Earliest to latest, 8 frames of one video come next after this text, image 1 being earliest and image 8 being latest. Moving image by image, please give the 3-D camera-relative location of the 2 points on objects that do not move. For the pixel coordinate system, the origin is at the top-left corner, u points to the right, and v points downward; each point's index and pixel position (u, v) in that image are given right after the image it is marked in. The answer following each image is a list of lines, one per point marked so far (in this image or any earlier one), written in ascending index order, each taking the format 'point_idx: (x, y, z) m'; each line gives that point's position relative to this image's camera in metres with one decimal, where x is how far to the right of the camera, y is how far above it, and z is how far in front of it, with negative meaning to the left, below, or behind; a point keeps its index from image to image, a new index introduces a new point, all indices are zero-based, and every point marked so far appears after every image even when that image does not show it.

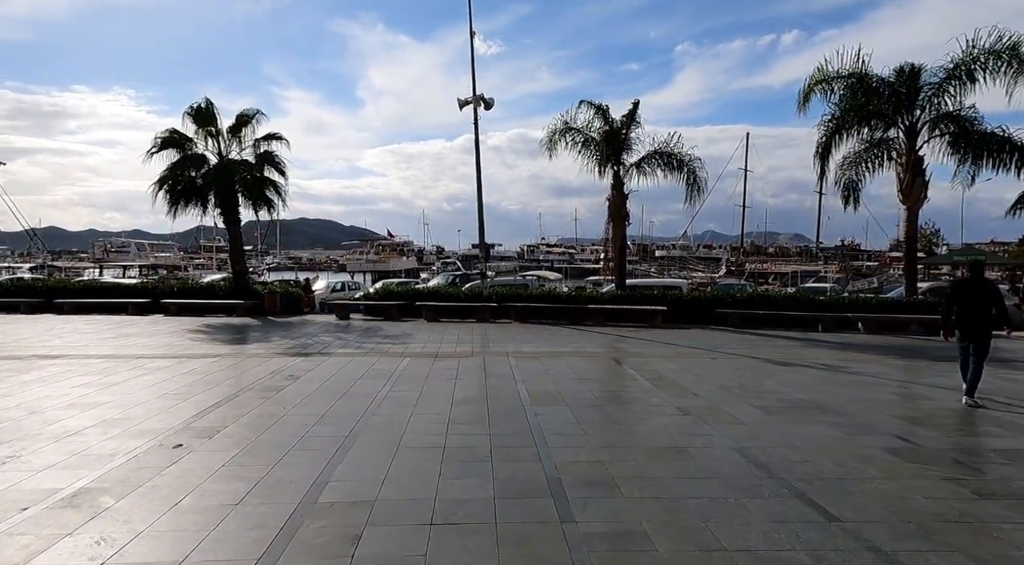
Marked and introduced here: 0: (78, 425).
0: (-4.5, -1.5, +6.7) m
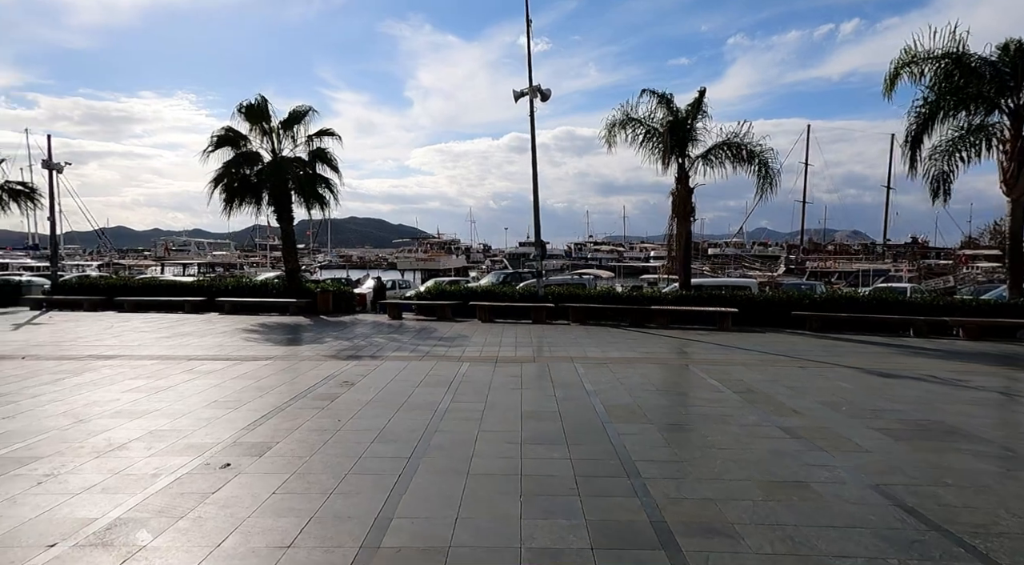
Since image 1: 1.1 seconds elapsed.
0: (-3.8, -1.5, +6.2) m
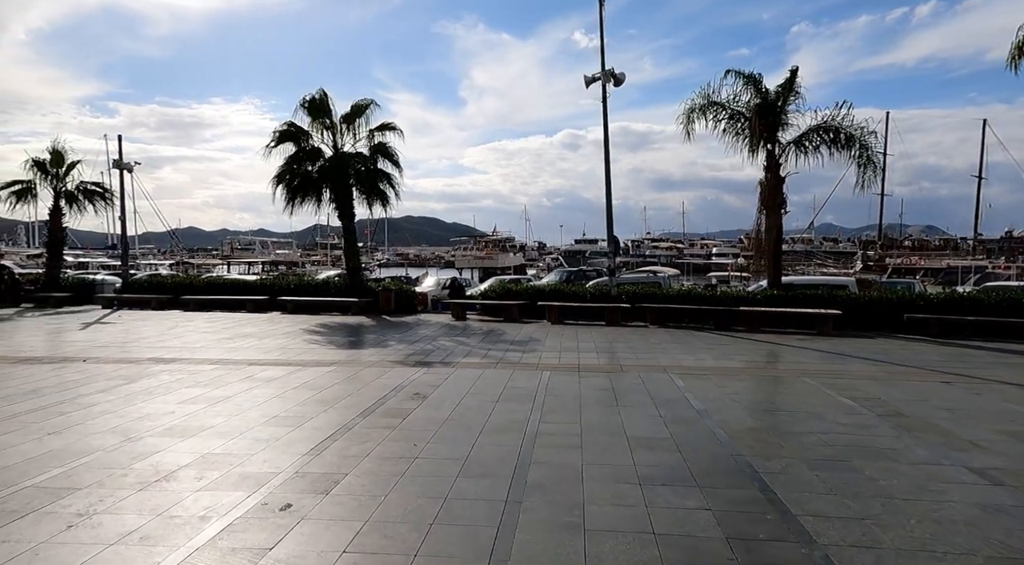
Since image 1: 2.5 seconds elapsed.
0: (-2.9, -1.5, +5.4) m
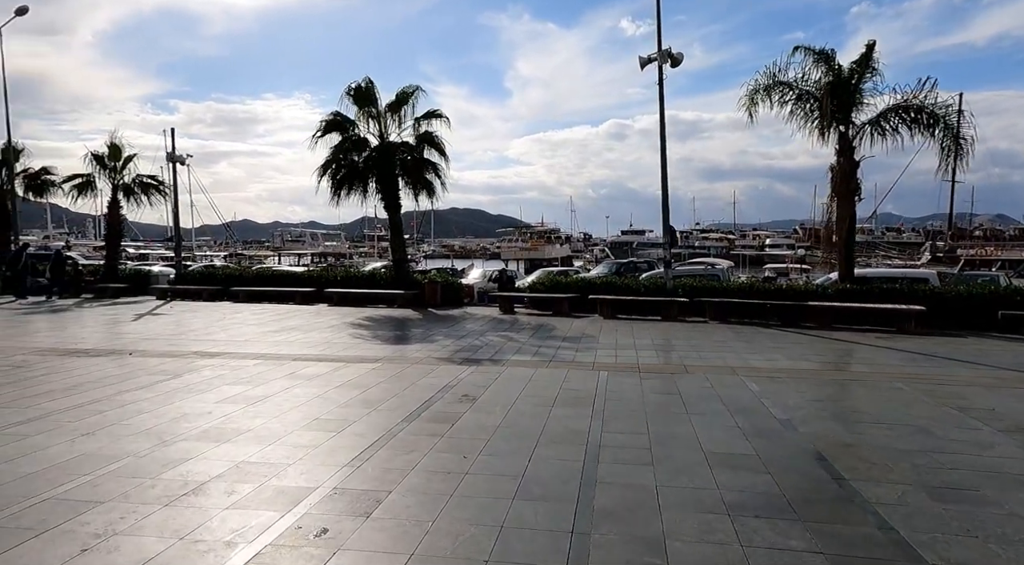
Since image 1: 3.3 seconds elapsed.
0: (-2.4, -1.5, +5.0) m
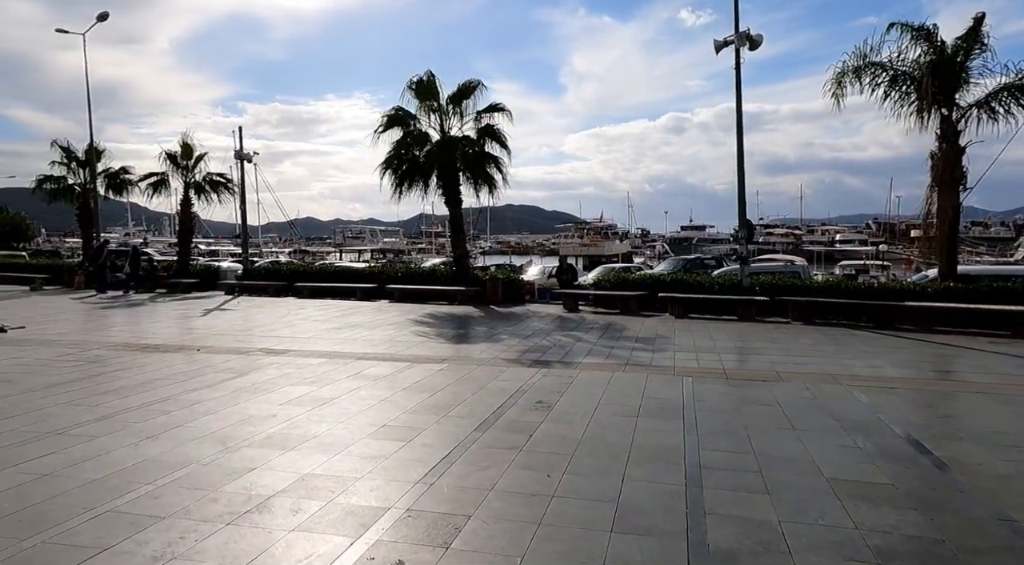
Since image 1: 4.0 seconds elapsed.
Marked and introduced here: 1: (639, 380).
0: (-1.8, -1.5, +4.6) m
1: (+1.6, -1.2, +7.9) m
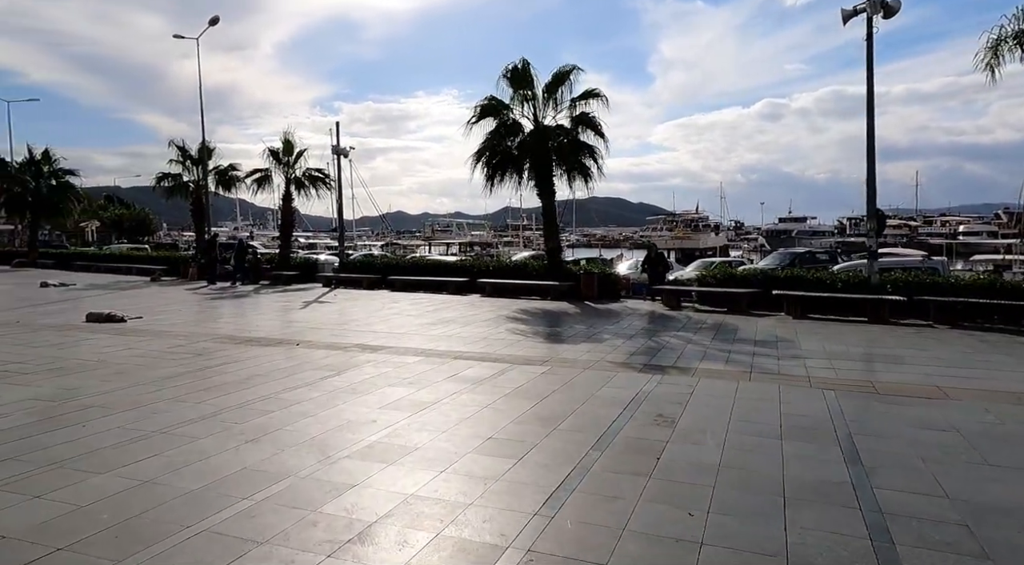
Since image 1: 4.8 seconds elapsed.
0: (-0.9, -1.5, +4.1) m
1: (+2.8, -1.2, +7.0) m
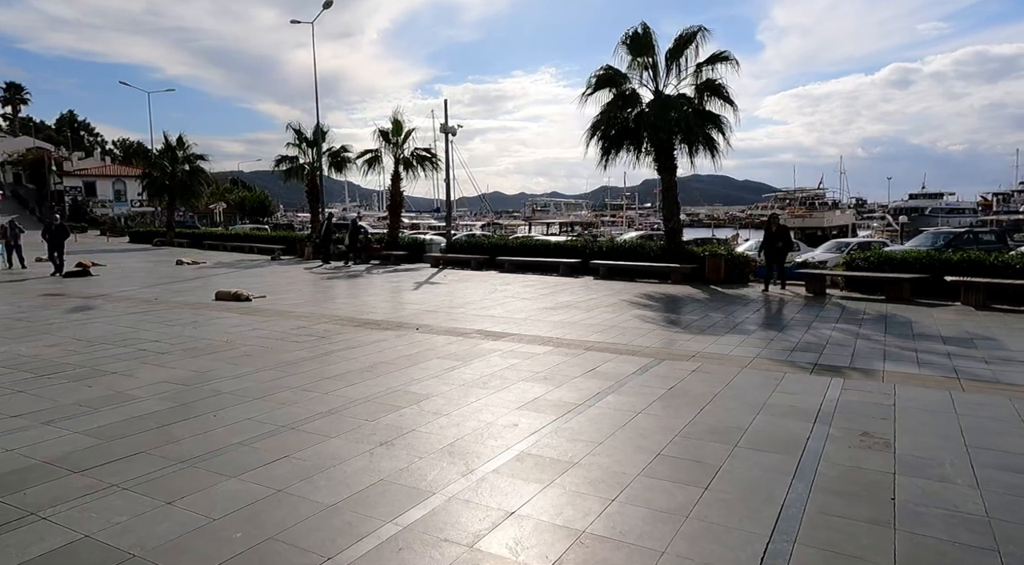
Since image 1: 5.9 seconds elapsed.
0: (+0.1, -1.4, +3.3) m
1: (+4.2, -1.1, +5.6) m
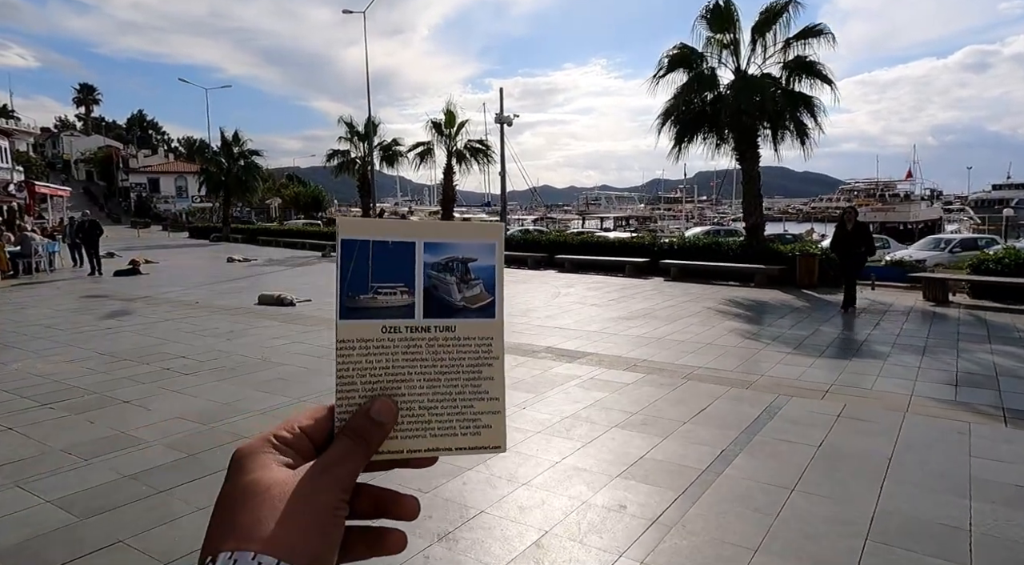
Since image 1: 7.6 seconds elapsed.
0: (+0.6, -1.6, +1.7) m
1: (+4.9, -1.3, +3.7) m
